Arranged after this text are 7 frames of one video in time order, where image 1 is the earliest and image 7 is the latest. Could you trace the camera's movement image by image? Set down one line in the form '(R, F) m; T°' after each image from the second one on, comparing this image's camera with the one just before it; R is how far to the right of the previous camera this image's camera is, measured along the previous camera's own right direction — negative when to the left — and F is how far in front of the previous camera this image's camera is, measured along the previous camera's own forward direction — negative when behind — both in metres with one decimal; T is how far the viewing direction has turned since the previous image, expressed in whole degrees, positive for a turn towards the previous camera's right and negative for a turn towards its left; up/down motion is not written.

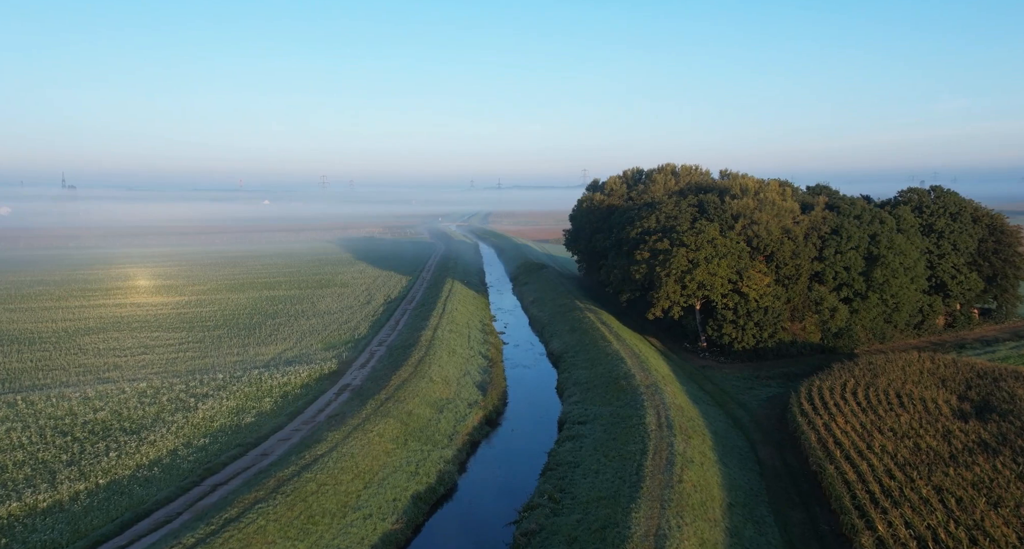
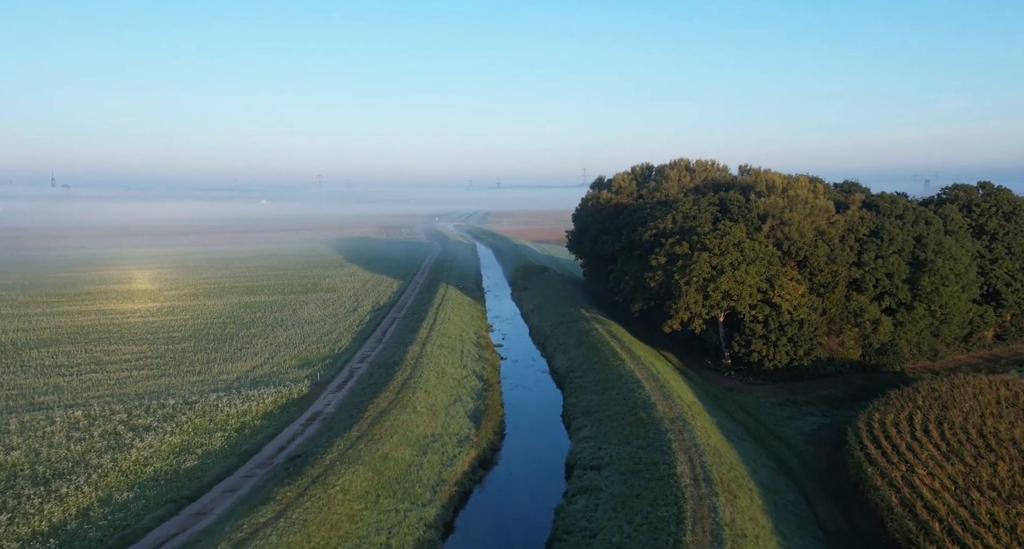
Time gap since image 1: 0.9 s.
(0.0, +3.6) m; 0°
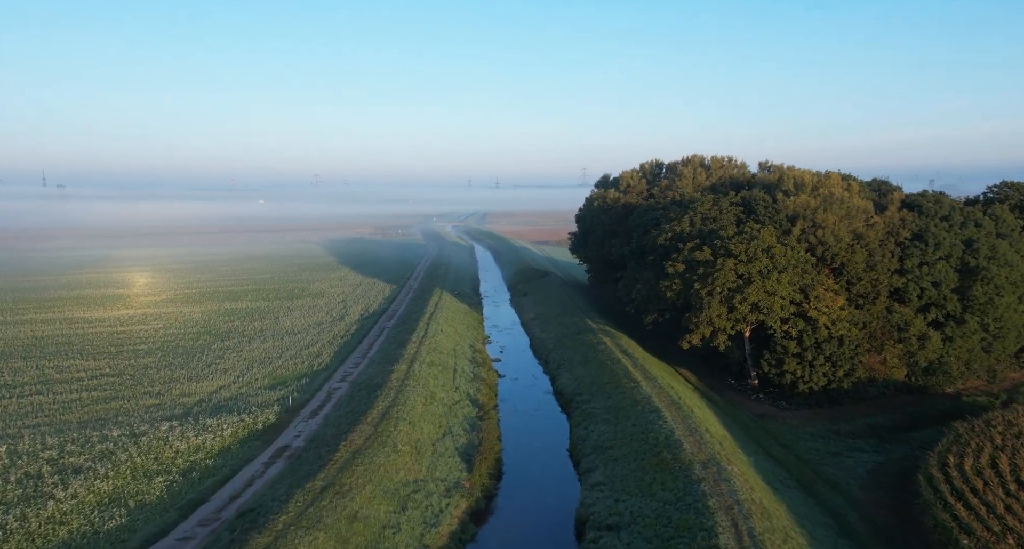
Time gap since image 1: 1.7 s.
(0.0, +3.1) m; 0°
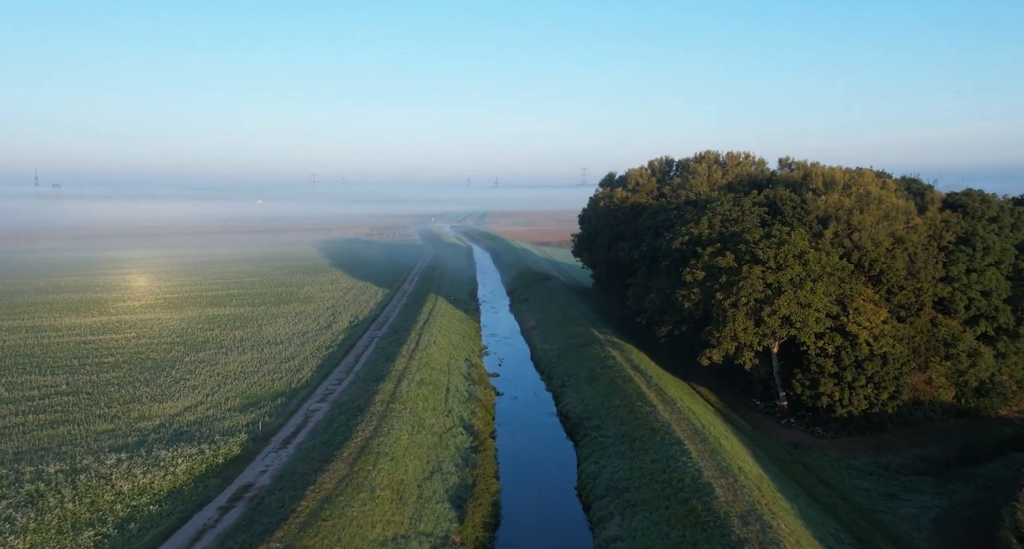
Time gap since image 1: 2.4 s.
(0.0, +2.6) m; 0°
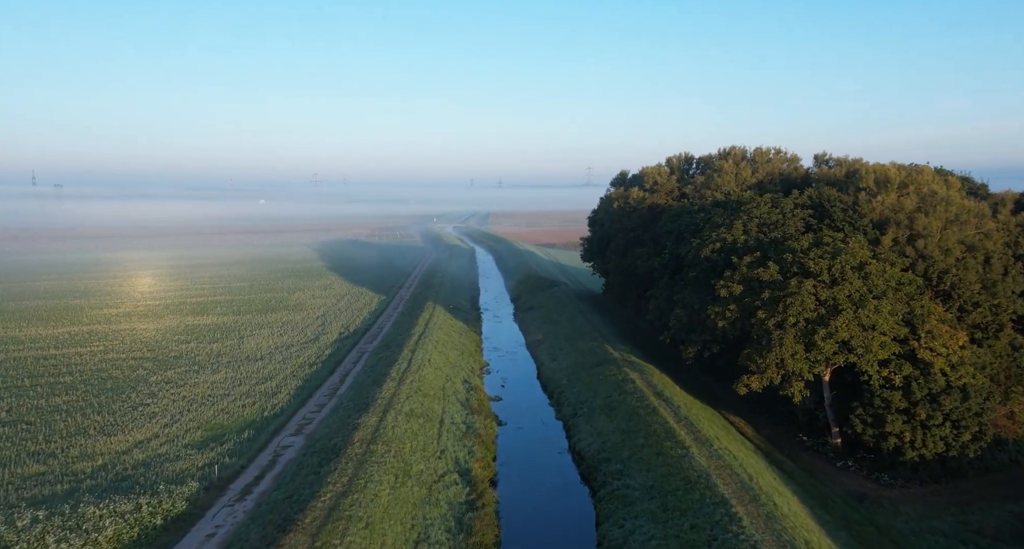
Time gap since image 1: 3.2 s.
(0.0, +3.2) m; 0°
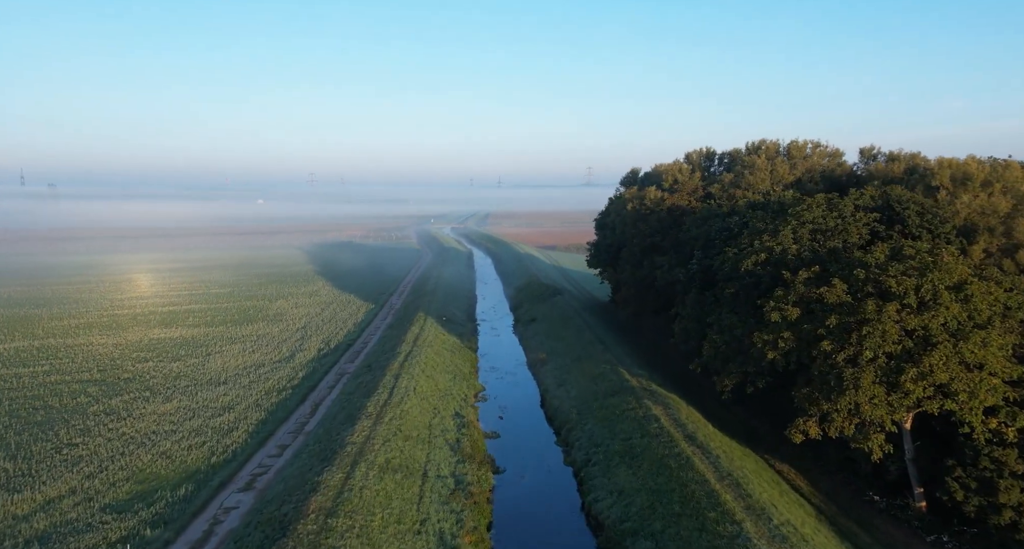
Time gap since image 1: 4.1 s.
(0.0, +3.8) m; 0°
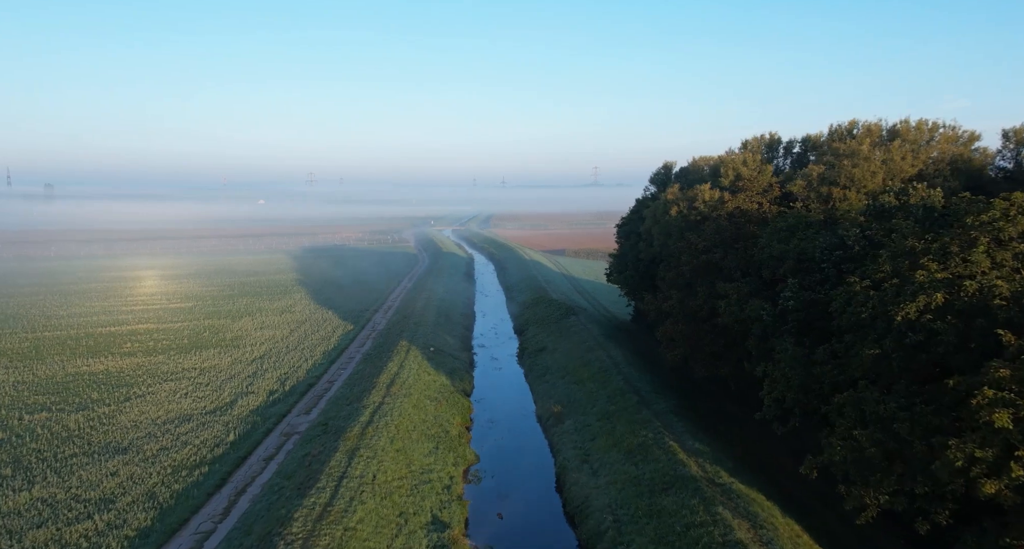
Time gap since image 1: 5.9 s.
(0.0, +7.0) m; 0°
